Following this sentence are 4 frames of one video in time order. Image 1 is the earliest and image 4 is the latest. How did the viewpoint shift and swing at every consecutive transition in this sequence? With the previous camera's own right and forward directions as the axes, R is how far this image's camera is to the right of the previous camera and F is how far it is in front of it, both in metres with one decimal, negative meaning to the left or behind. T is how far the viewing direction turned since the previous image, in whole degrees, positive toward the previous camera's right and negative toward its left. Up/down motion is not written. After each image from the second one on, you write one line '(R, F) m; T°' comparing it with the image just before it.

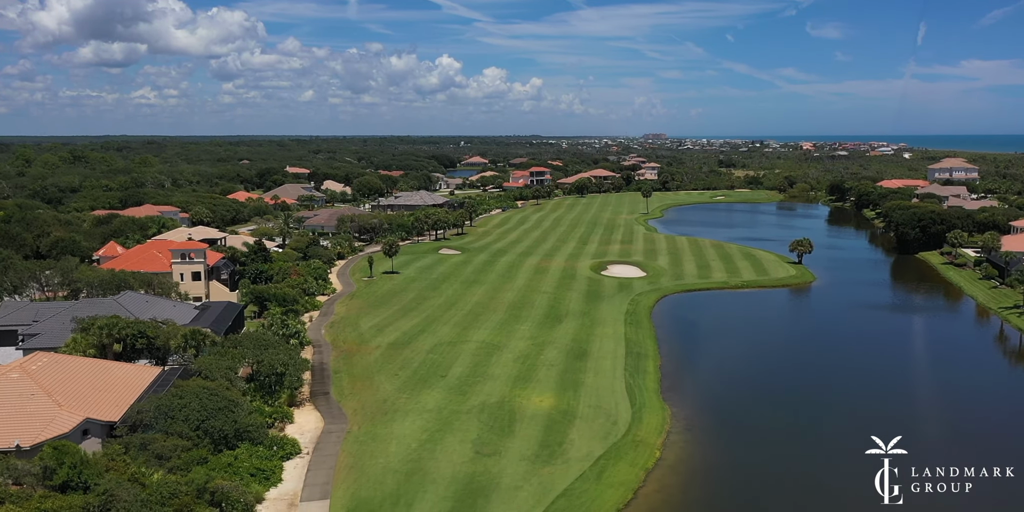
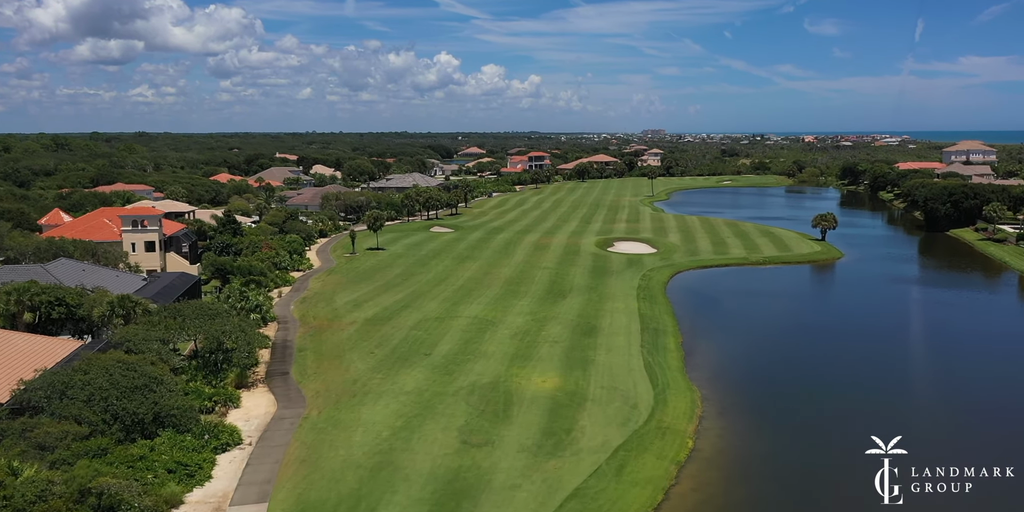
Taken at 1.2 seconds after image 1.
(+0.1, +6.7) m; 0°
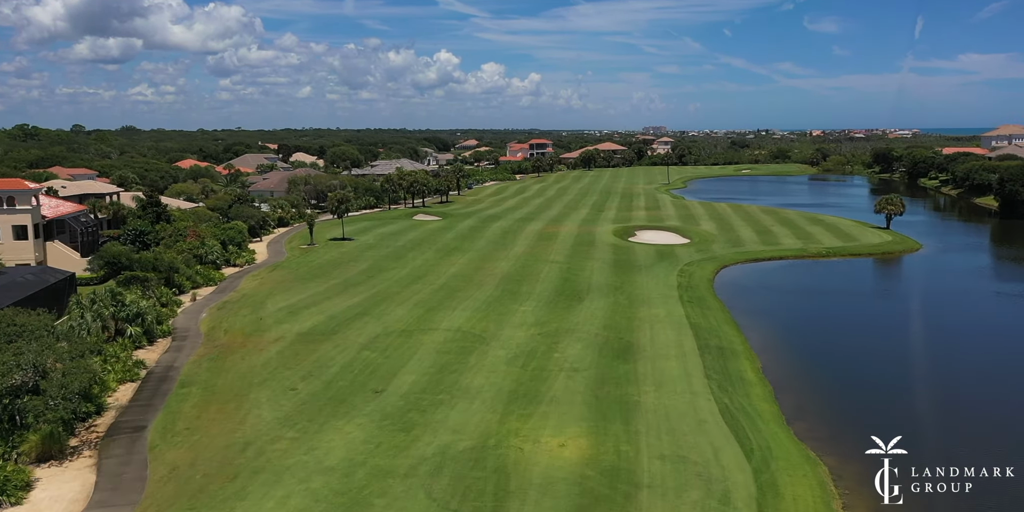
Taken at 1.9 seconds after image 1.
(+0.1, +12.9) m; 0°
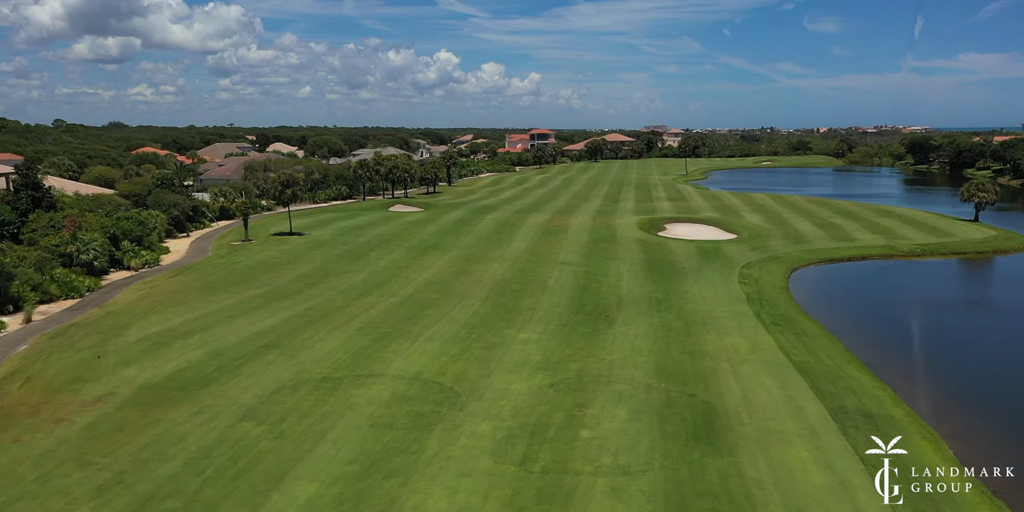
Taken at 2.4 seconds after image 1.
(+0.1, +11.9) m; 0°
